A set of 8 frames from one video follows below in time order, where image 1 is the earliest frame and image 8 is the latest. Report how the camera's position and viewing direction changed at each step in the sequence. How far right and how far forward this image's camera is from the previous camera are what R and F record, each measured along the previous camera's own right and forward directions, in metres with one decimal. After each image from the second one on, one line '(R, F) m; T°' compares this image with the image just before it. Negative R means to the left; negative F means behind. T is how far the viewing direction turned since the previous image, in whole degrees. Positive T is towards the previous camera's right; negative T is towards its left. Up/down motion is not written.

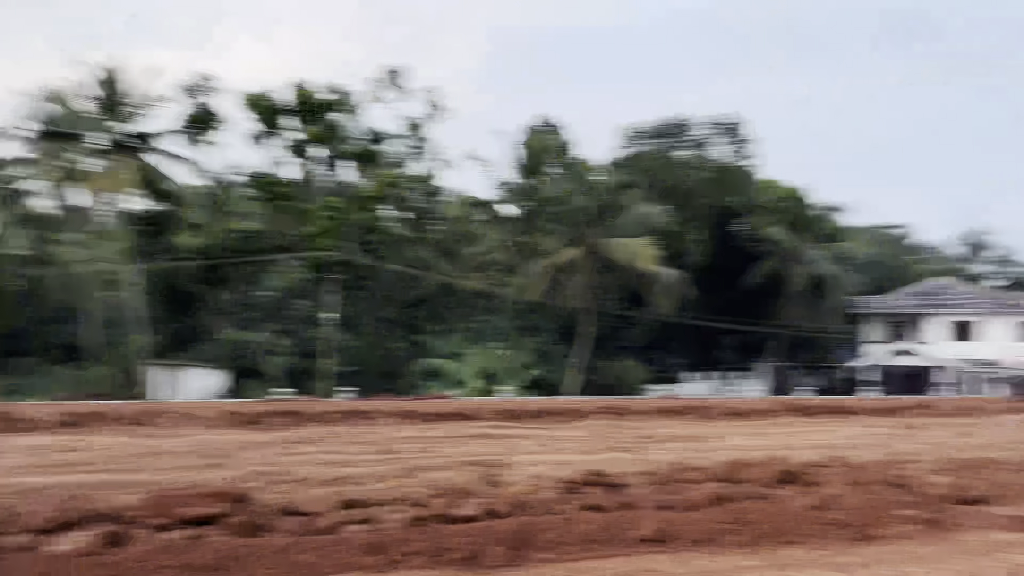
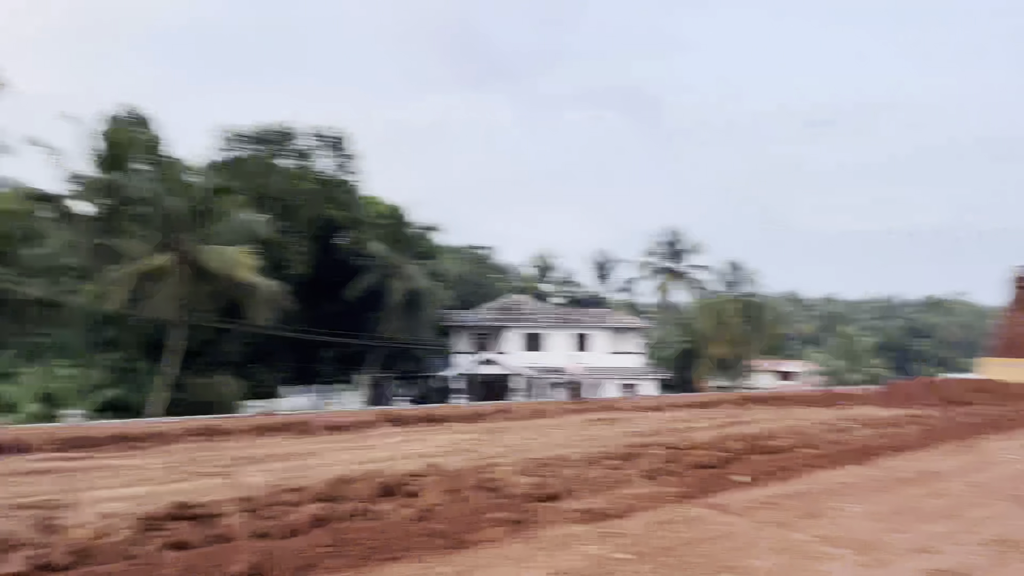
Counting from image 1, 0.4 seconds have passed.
(0.0, +0.3) m; +28°
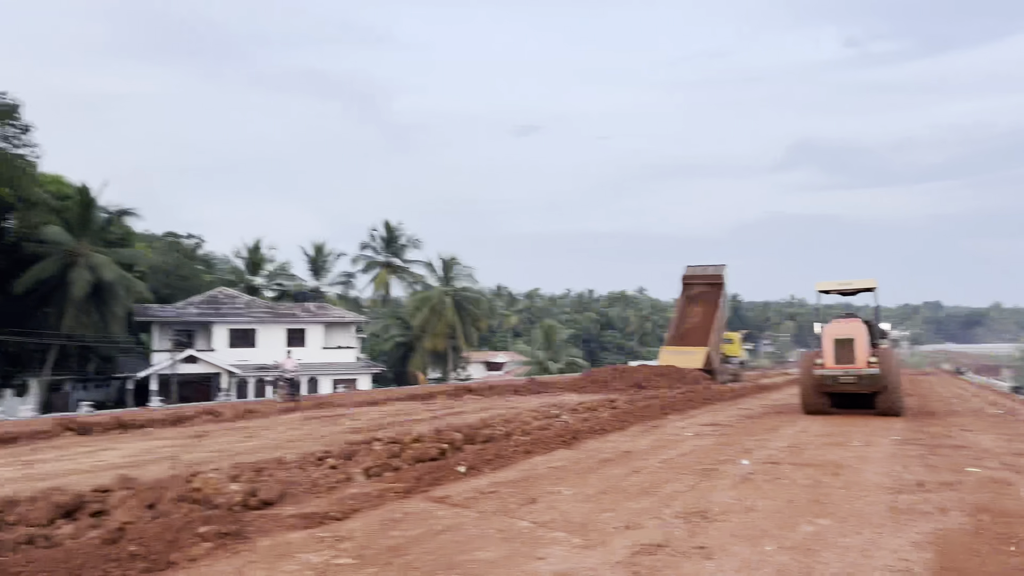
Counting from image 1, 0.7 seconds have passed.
(0.0, +0.2) m; +20°
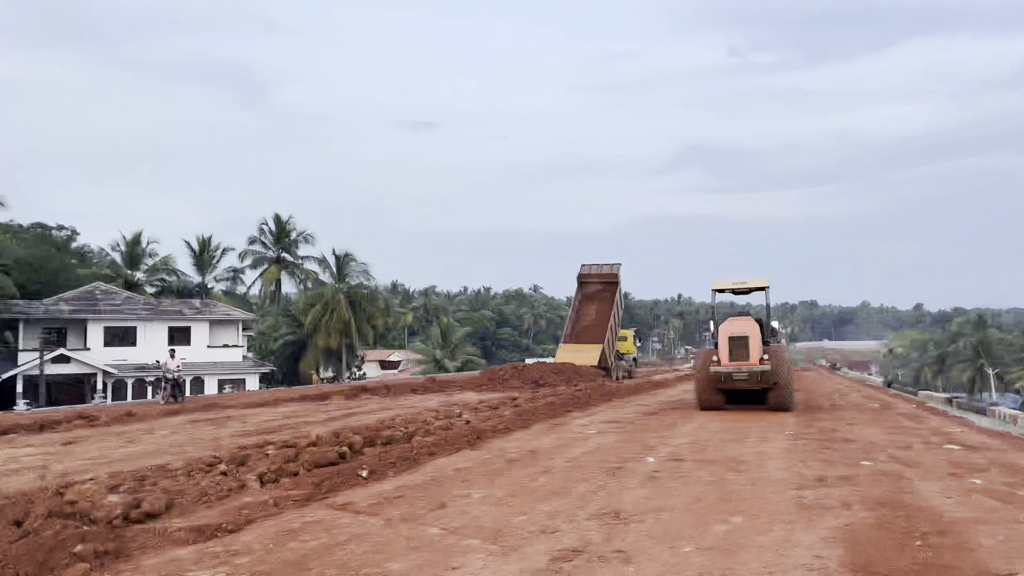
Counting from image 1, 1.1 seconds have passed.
(-0.1, +0.2) m; +7°
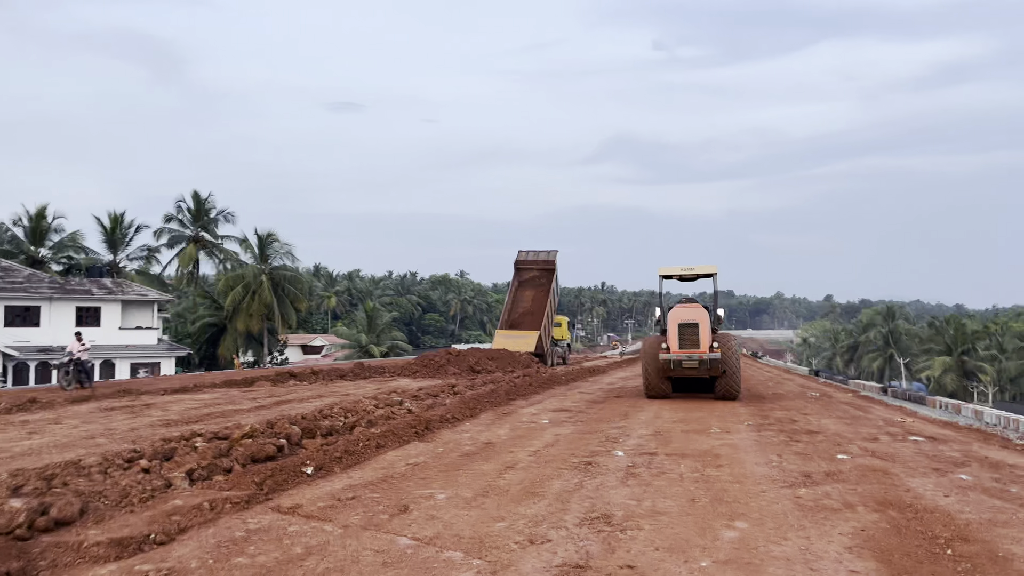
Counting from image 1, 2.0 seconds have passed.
(-0.4, +0.7) m; +5°
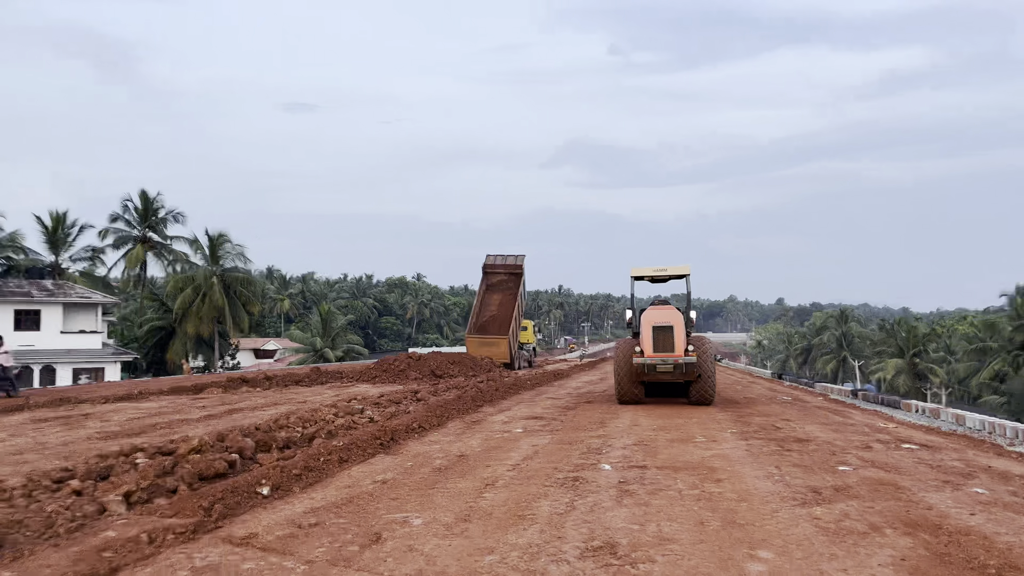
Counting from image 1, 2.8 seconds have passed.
(-0.2, +0.7) m; +3°
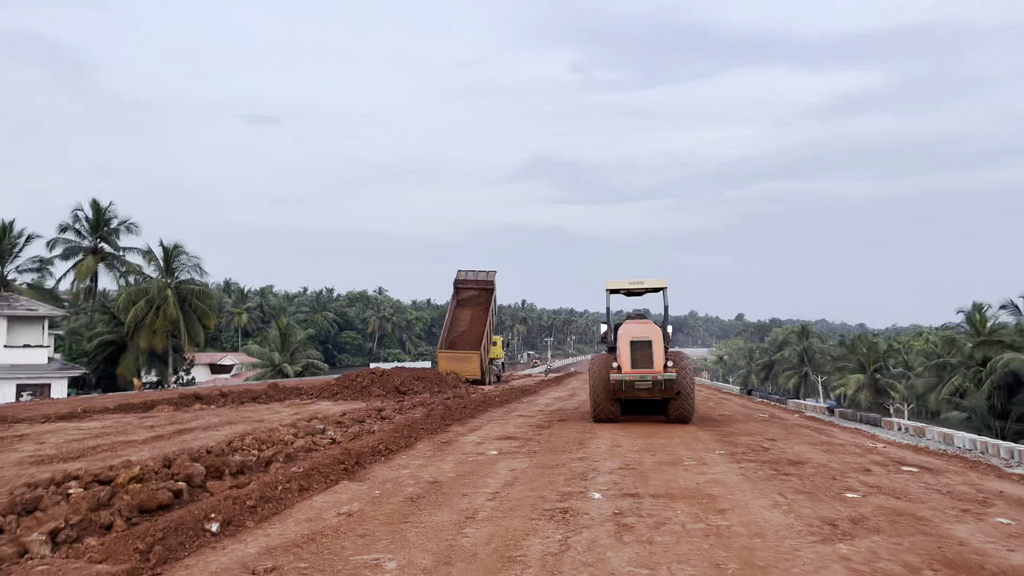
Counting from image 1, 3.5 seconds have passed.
(-0.2, +0.7) m; +3°
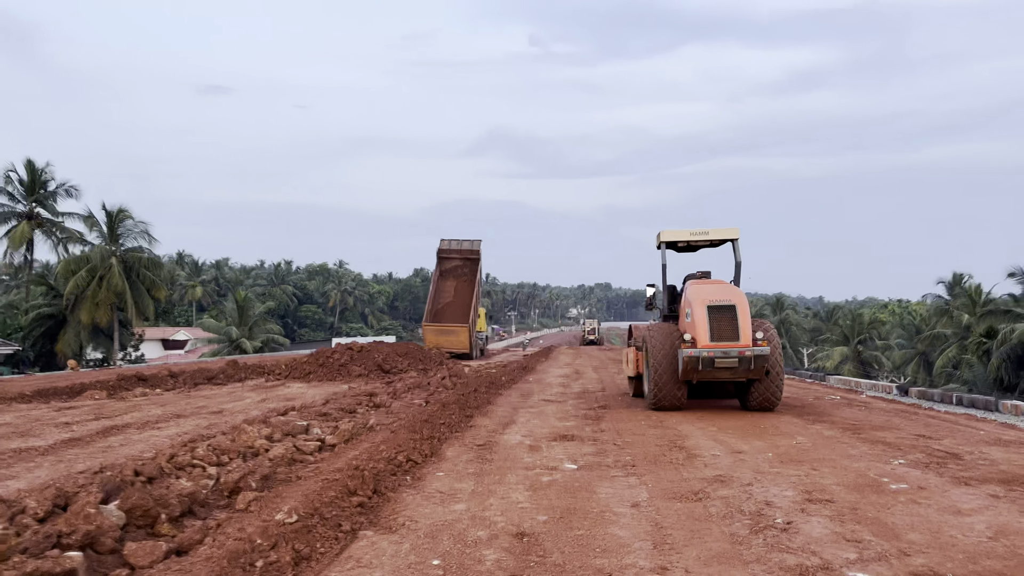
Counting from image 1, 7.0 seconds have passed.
(-1.0, +3.2) m; +3°
